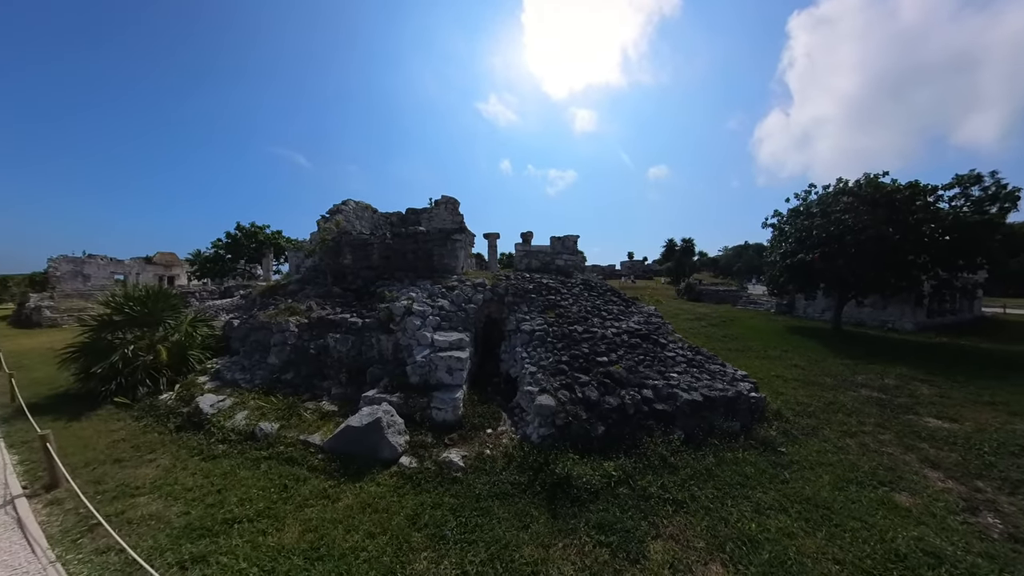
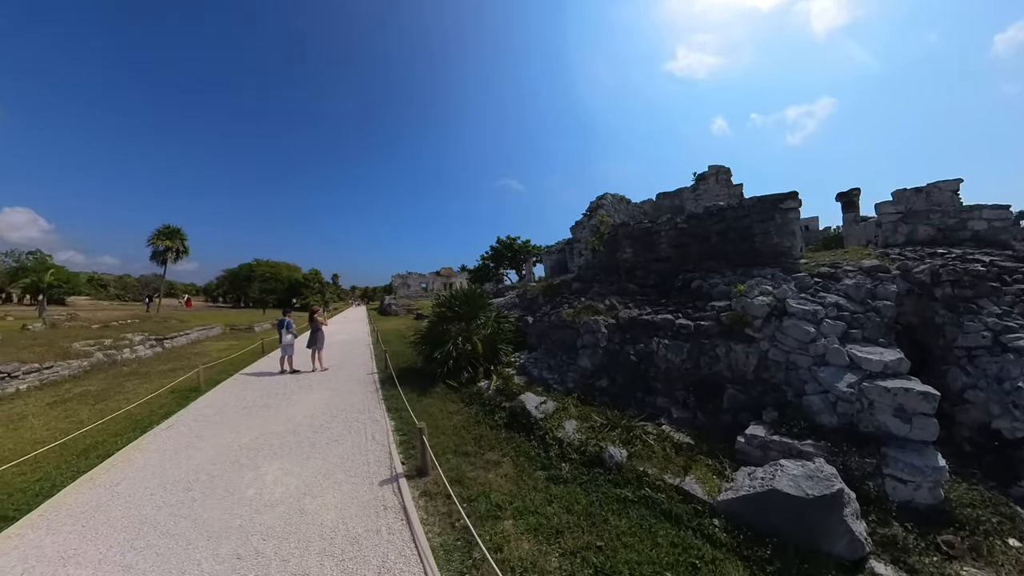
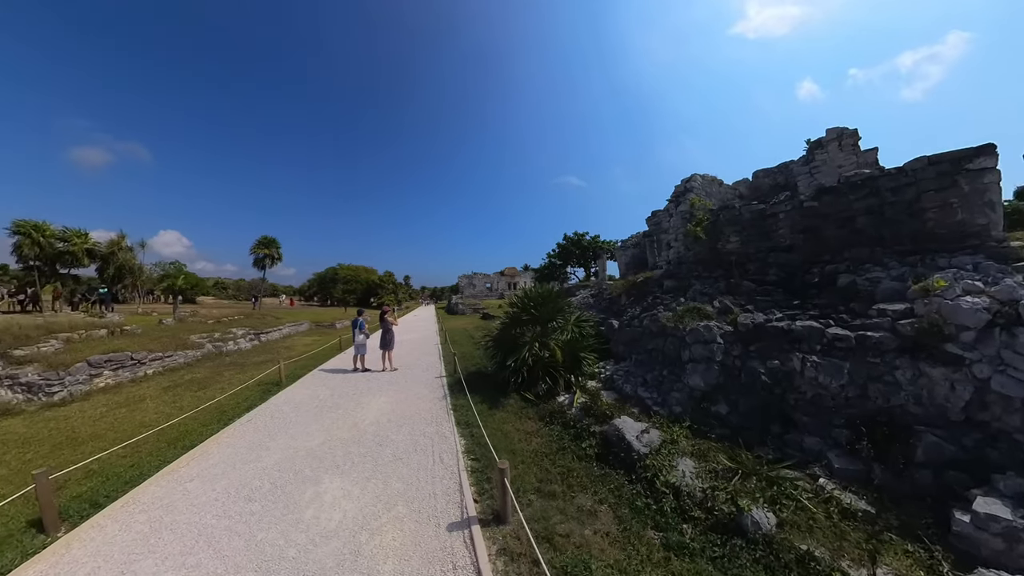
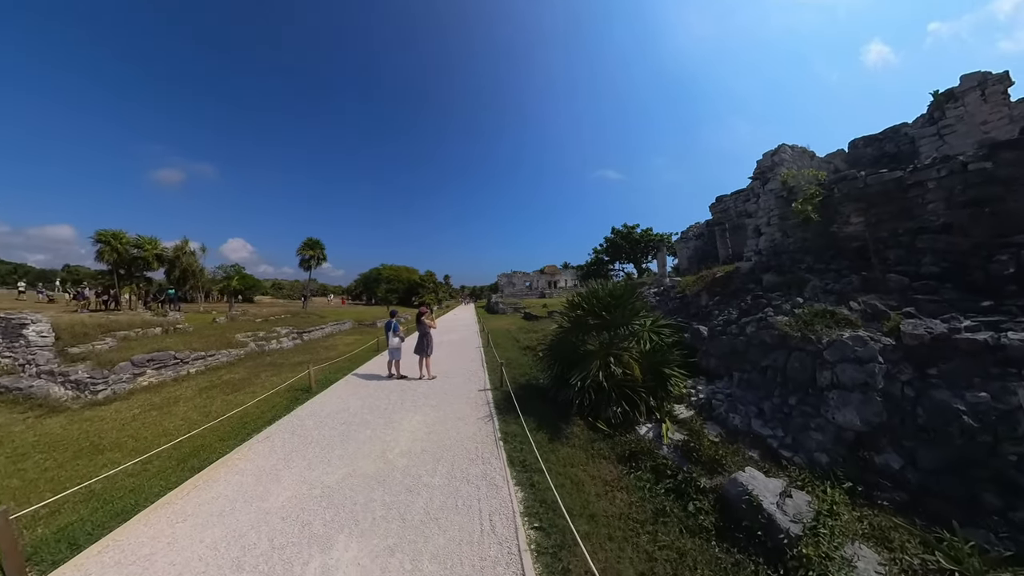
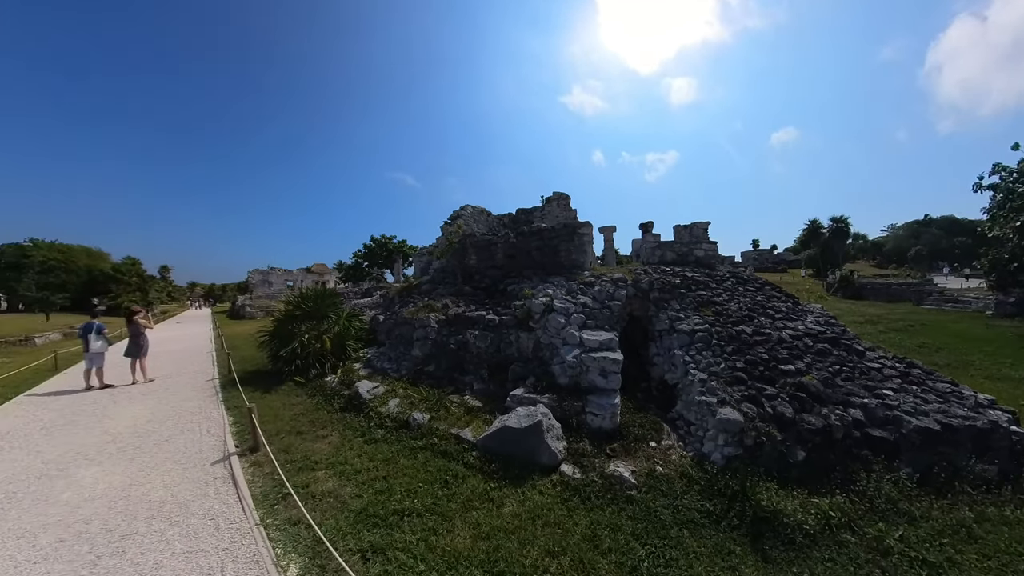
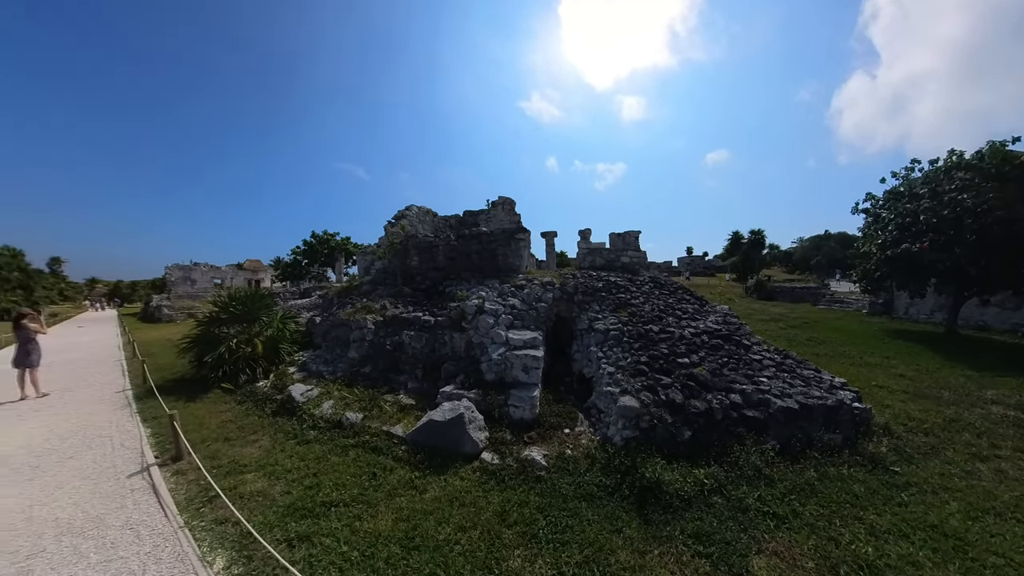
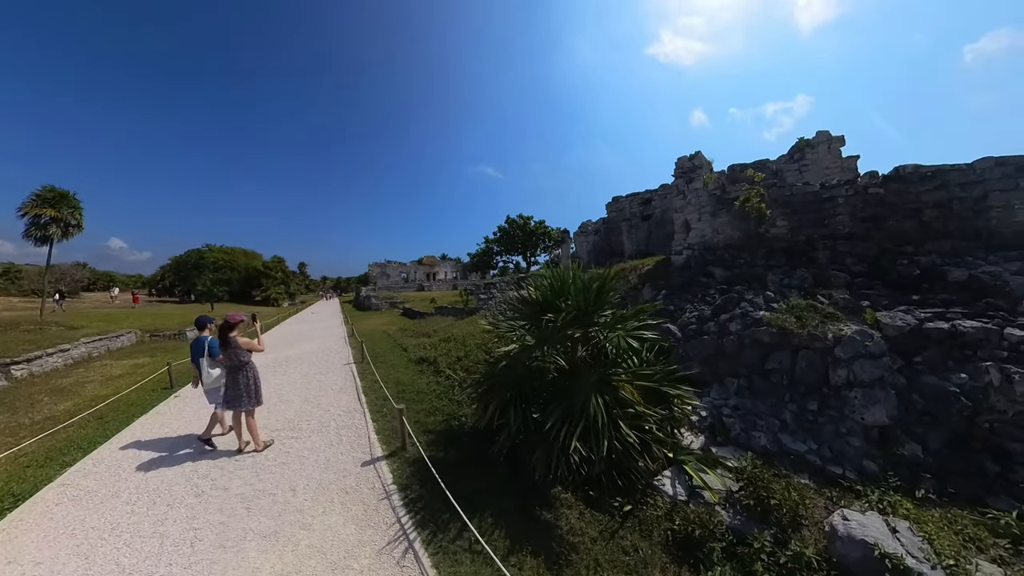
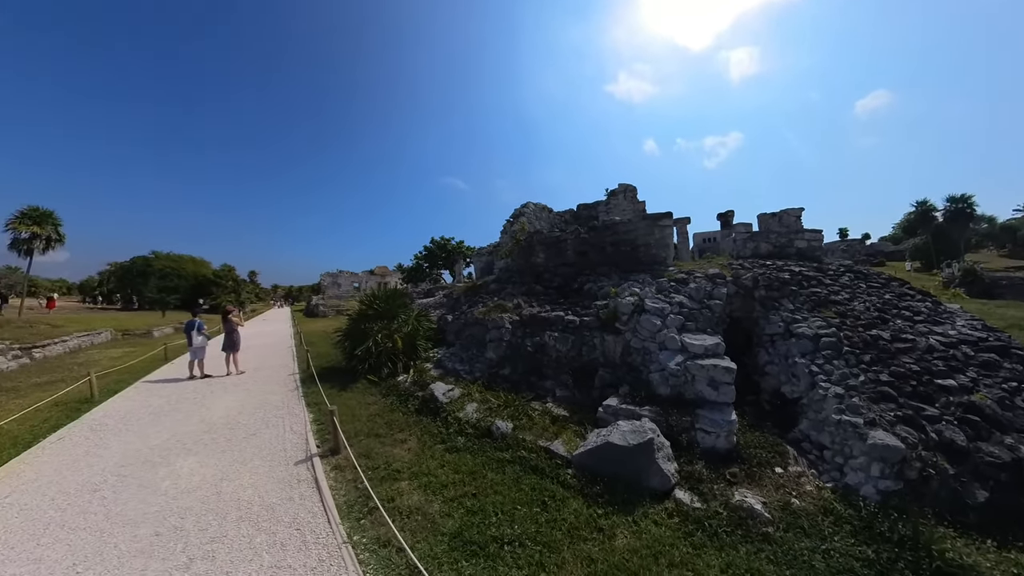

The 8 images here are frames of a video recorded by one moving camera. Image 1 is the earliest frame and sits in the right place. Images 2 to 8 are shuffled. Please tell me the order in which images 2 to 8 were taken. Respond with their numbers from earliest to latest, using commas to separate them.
6, 5, 8, 2, 3, 4, 7
